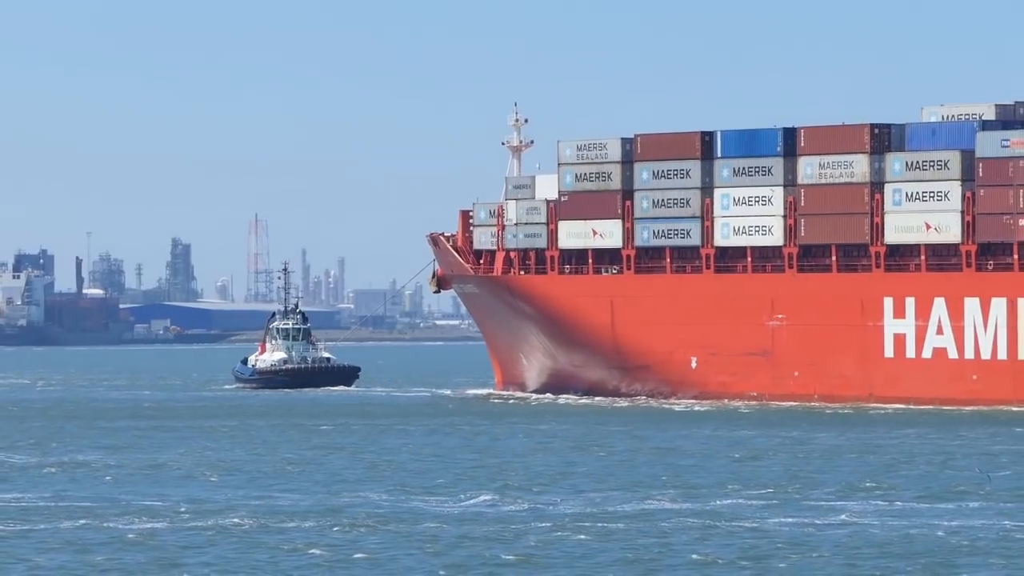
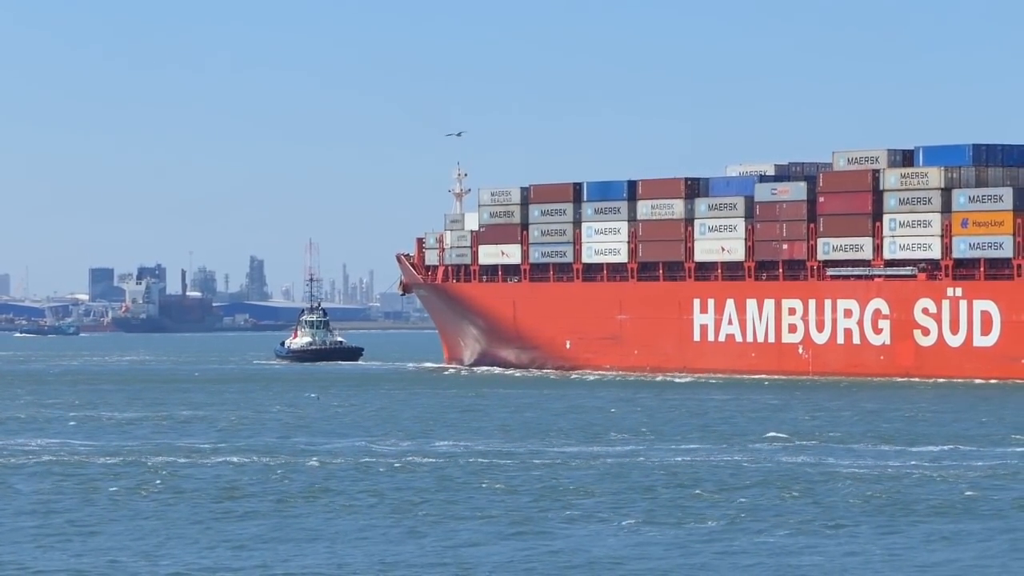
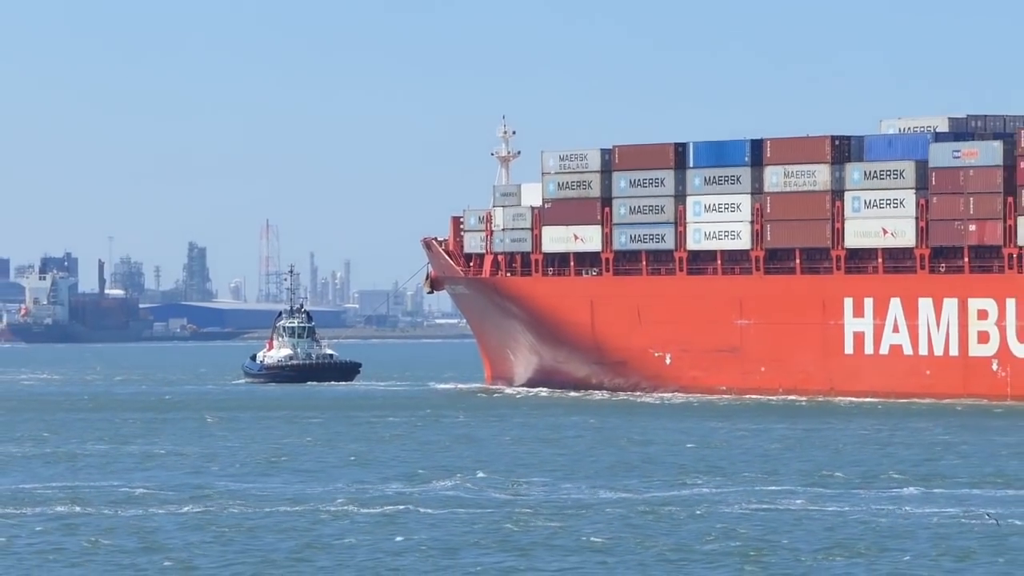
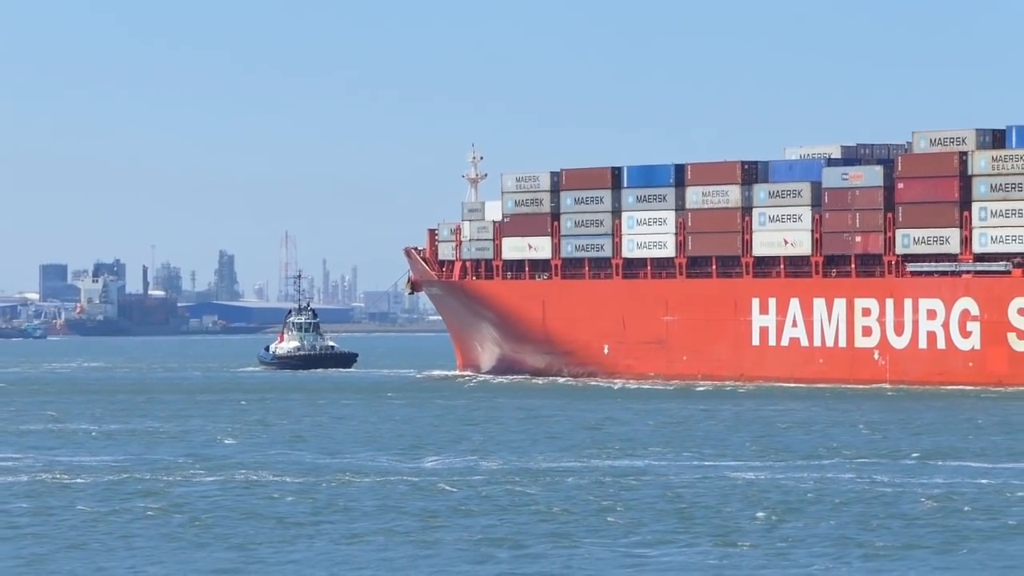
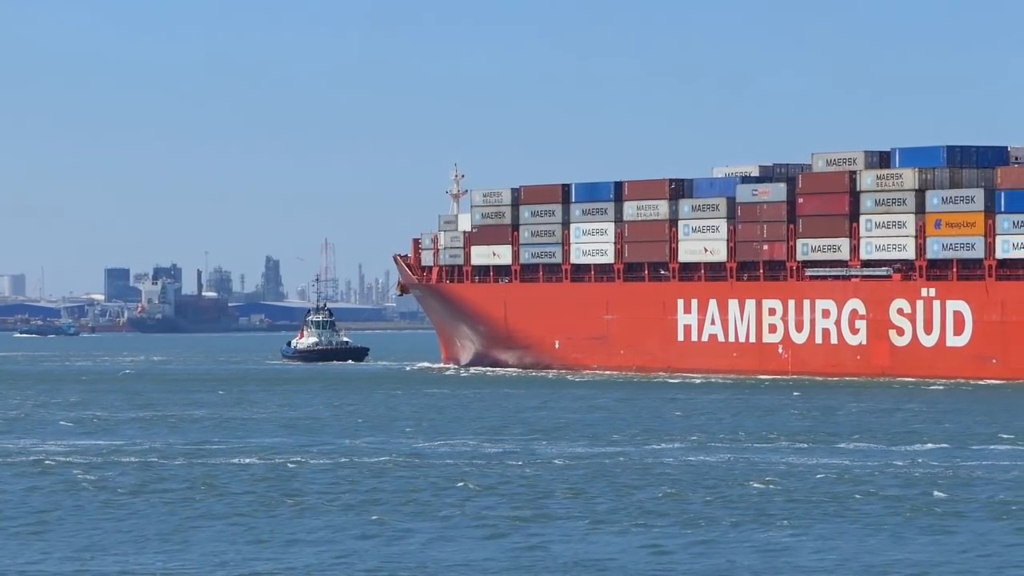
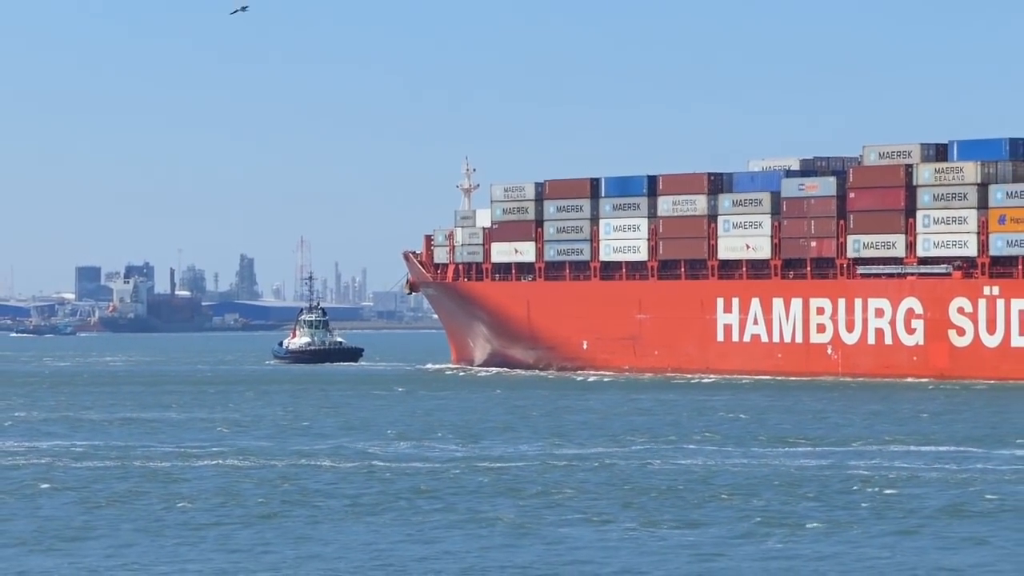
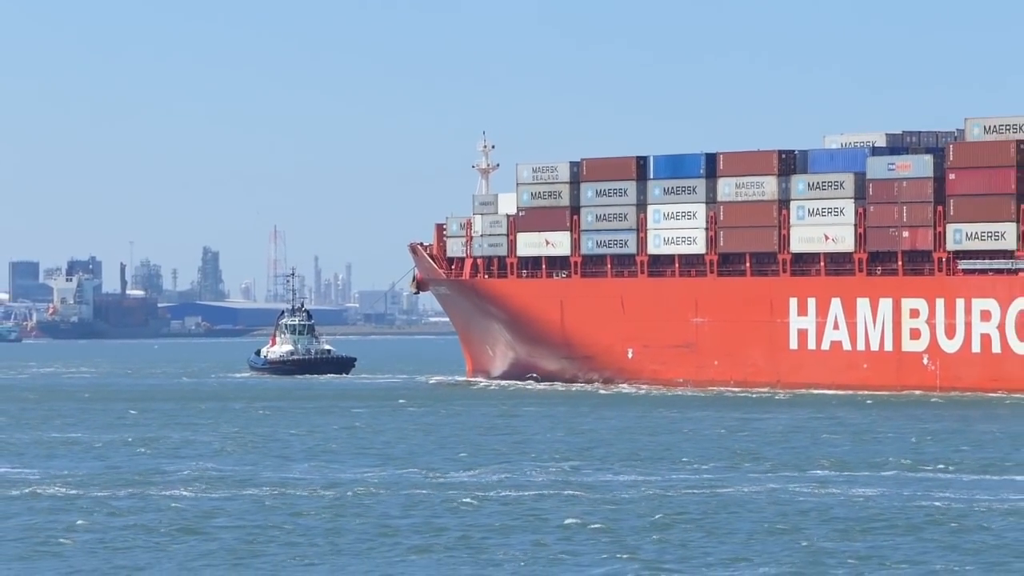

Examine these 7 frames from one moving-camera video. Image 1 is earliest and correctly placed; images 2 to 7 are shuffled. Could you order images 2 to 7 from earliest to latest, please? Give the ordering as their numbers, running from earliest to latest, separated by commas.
3, 7, 4, 6, 2, 5
